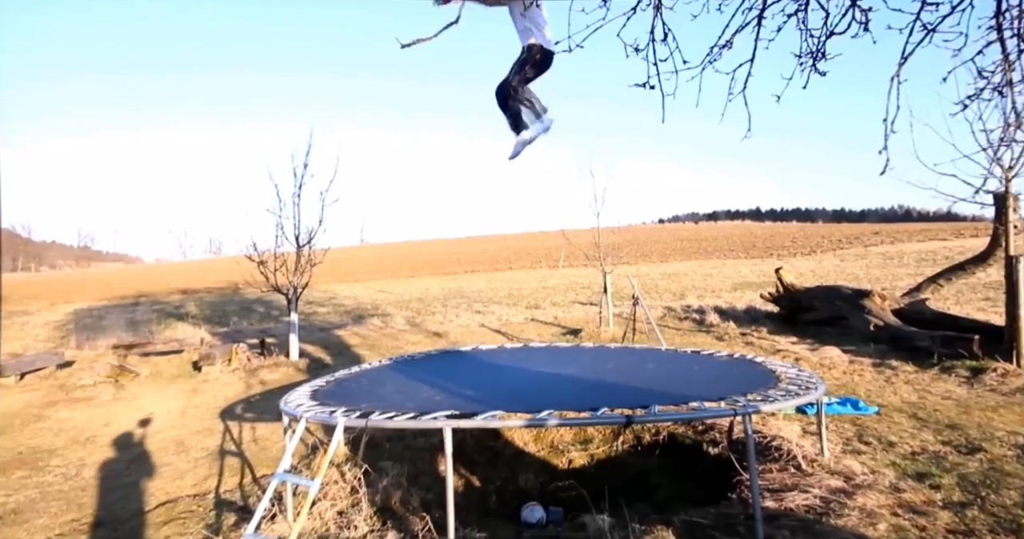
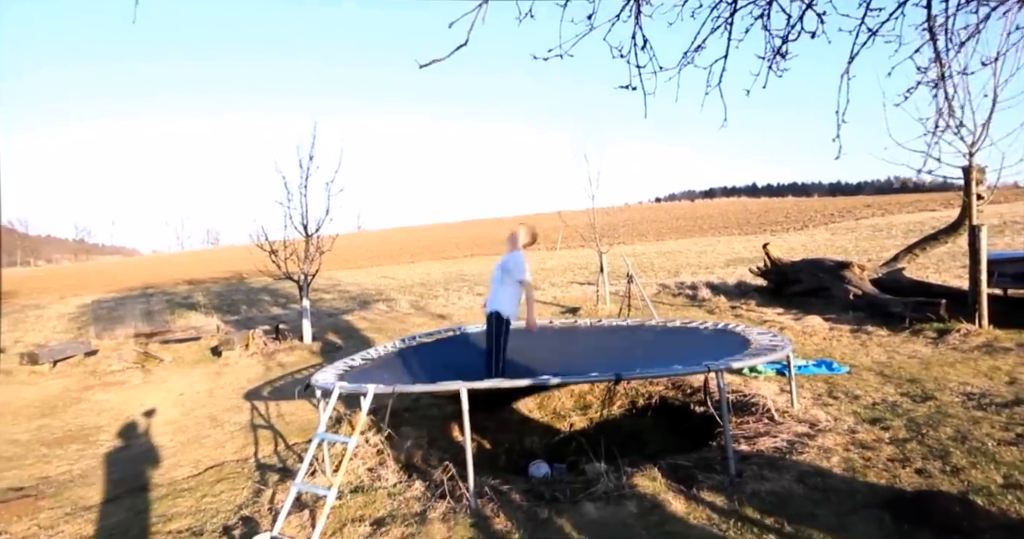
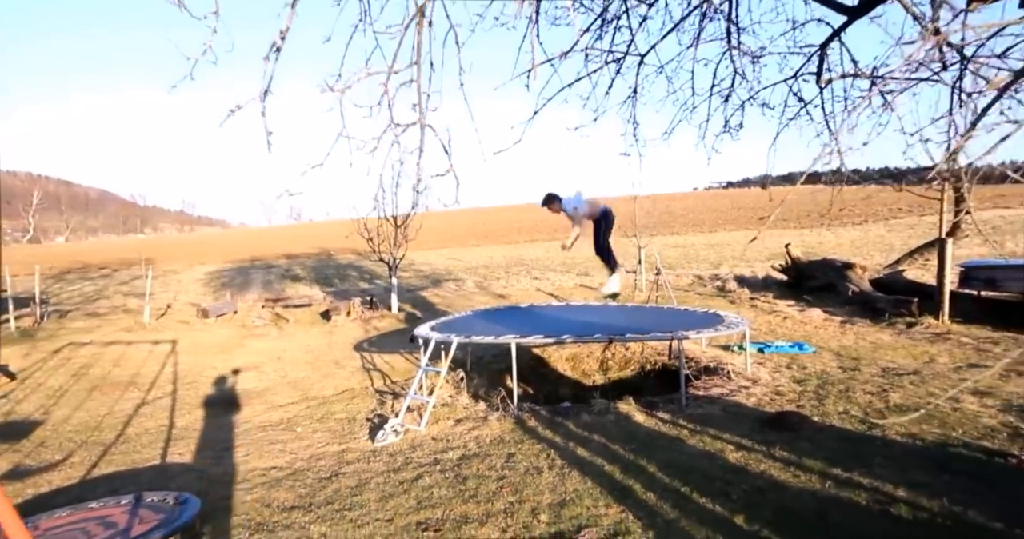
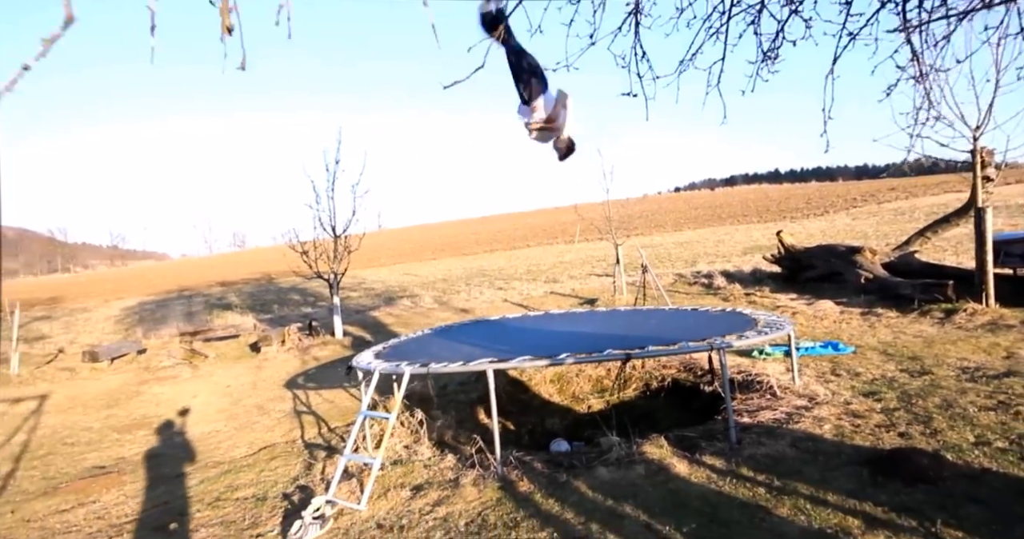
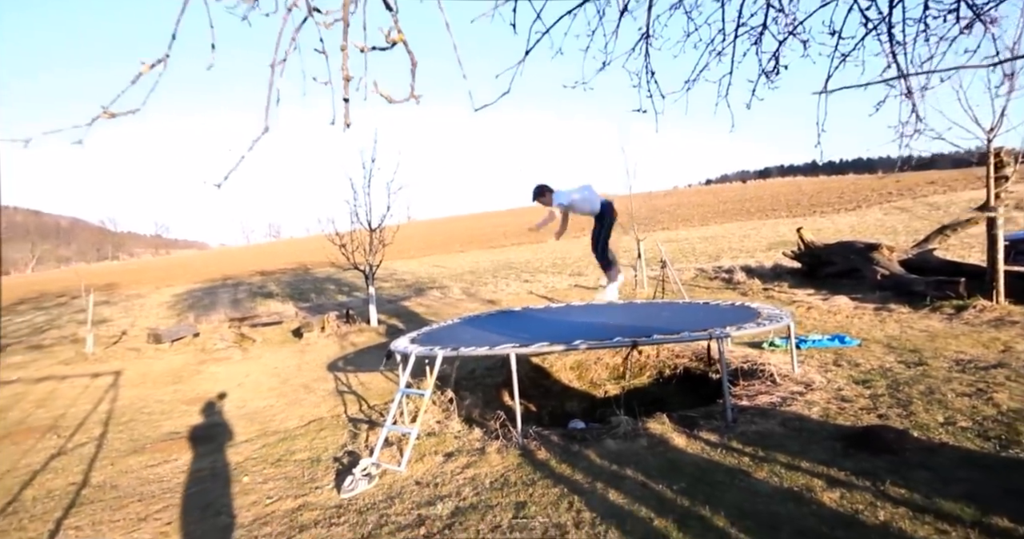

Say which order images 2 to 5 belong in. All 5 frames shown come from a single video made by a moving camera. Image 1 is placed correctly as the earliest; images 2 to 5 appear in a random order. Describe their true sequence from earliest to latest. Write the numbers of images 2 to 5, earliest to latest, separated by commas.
2, 4, 5, 3
